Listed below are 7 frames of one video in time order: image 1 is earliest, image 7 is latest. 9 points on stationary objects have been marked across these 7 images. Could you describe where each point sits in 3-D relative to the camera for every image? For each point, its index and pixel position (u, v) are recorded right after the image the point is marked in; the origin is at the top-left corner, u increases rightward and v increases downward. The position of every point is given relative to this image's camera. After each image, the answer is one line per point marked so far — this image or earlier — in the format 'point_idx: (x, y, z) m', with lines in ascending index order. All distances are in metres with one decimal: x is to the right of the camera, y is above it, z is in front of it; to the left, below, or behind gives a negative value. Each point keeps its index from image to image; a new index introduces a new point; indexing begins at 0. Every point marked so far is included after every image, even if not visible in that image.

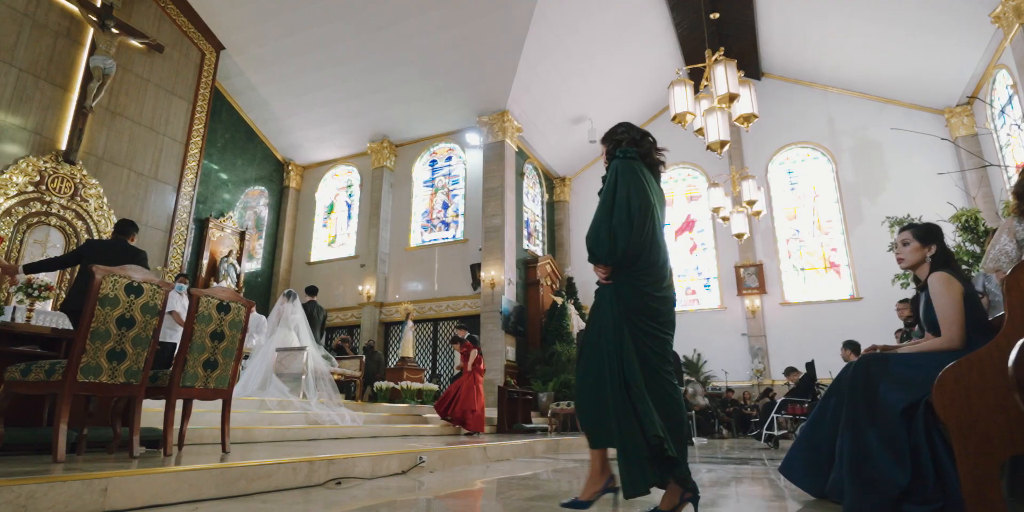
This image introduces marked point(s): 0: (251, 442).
0: (-1.8, -1.3, +3.9) m
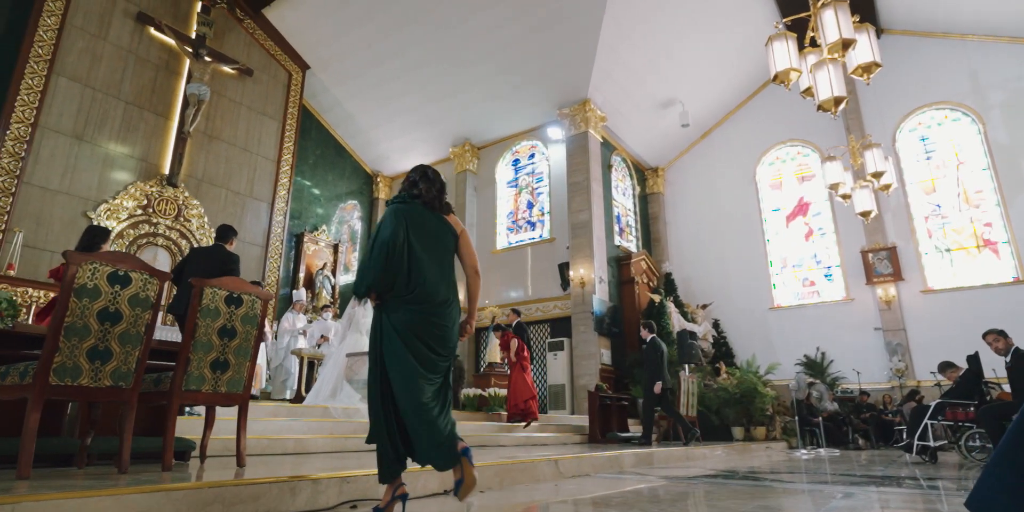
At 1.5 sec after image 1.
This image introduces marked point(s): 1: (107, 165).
0: (-1.3, -1.2, +3.6) m
1: (-6.1, +1.4, +8.7) m
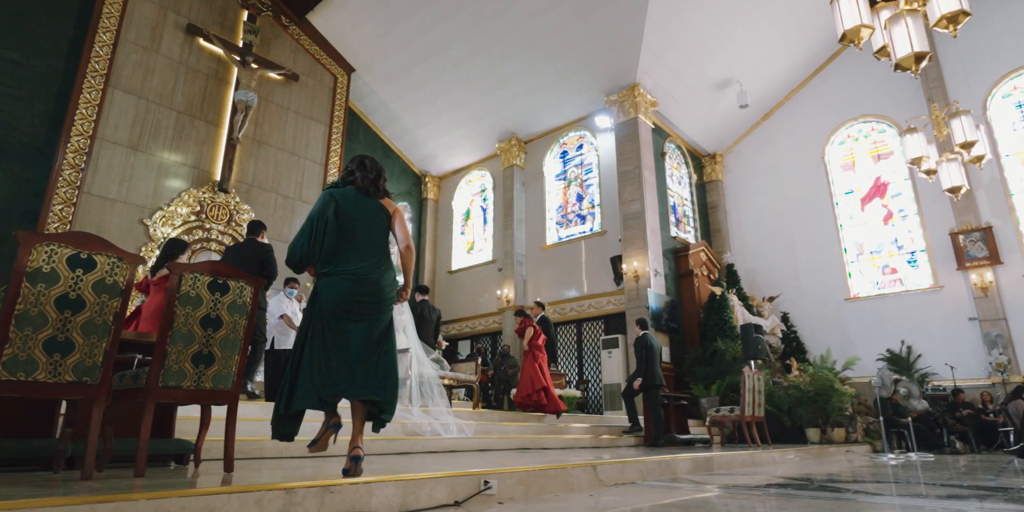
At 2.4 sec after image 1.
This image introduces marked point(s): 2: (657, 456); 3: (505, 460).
0: (-1.1, -1.2, +3.3) m
1: (-5.5, +1.3, +9.0) m
2: (+1.0, -1.3, +3.8) m
3: (0.0, -1.3, +3.7) m
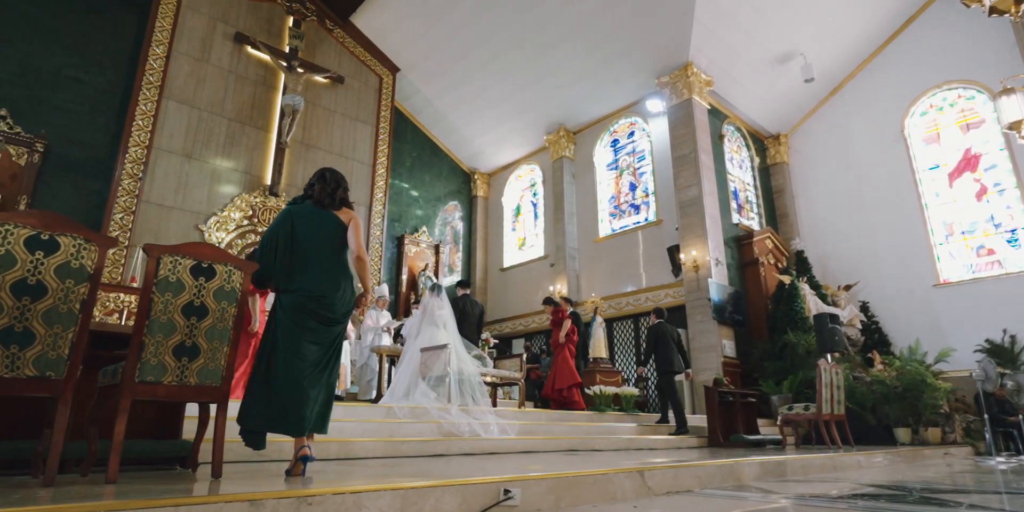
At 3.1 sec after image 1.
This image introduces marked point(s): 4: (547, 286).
0: (-0.9, -1.1, +3.1) m
1: (-4.7, +1.2, +9.1) m
2: (+1.2, -1.2, +3.4) m
3: (+0.2, -1.2, +3.4) m
4: (+0.7, -0.6, +11.8) m
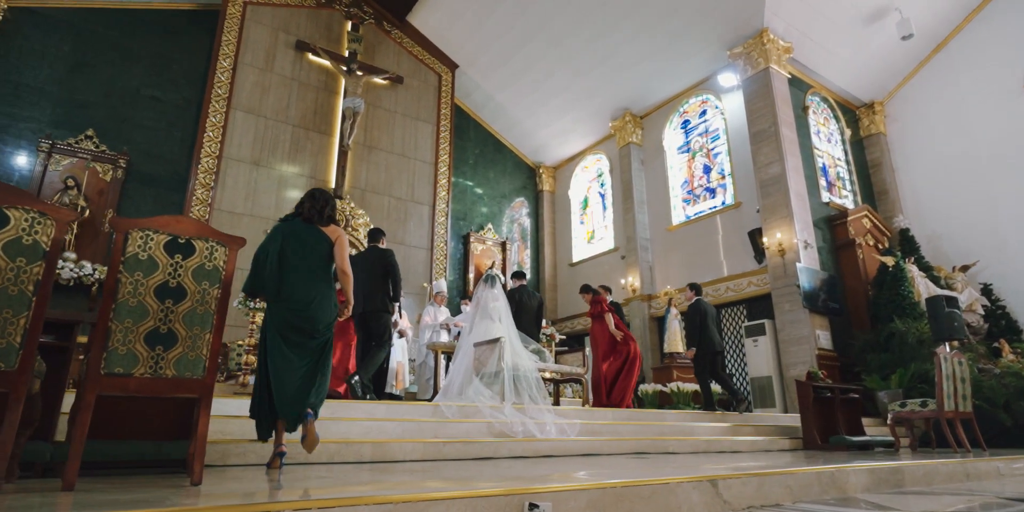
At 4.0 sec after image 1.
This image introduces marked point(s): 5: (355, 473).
0: (-0.6, -1.0, +2.8) m
1: (-3.7, +1.1, +9.3) m
2: (+1.5, -1.0, +2.8) m
3: (+0.5, -1.1, +3.0) m
4: (+2.1, -0.5, +11.3) m
5: (-0.7, -1.0, +2.6) m
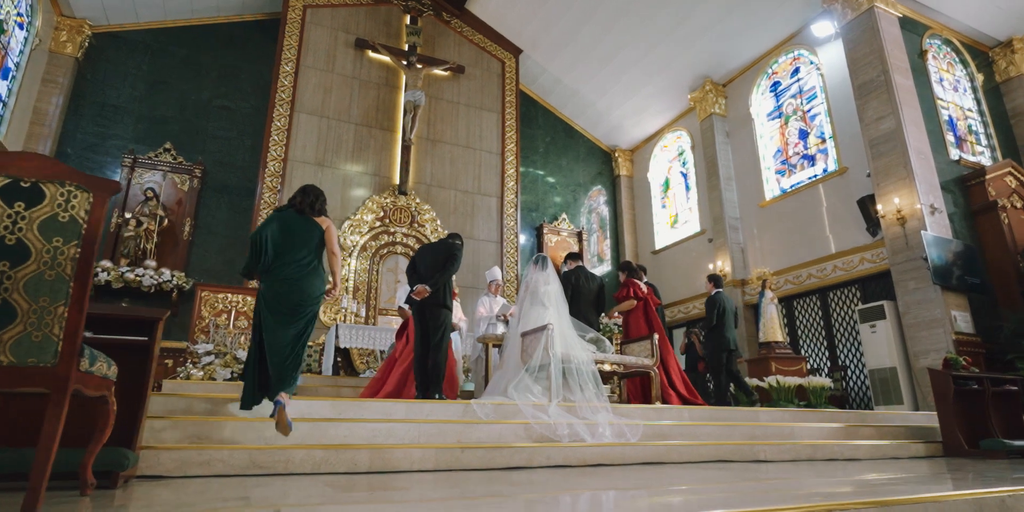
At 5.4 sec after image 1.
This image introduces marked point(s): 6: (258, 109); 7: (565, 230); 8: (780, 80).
0: (-0.5, -0.9, +2.3) m
1: (-2.7, +1.1, +9.2) m
2: (+1.6, -0.8, +2.0) m
3: (+0.6, -0.9, +2.3) m
4: (+3.5, -0.2, +10.2) m
5: (-0.6, -0.8, +2.1) m
6: (-4.3, +2.5, +9.7) m
7: (+1.0, +0.5, +11.2) m
8: (+4.5, +3.0, +9.7) m
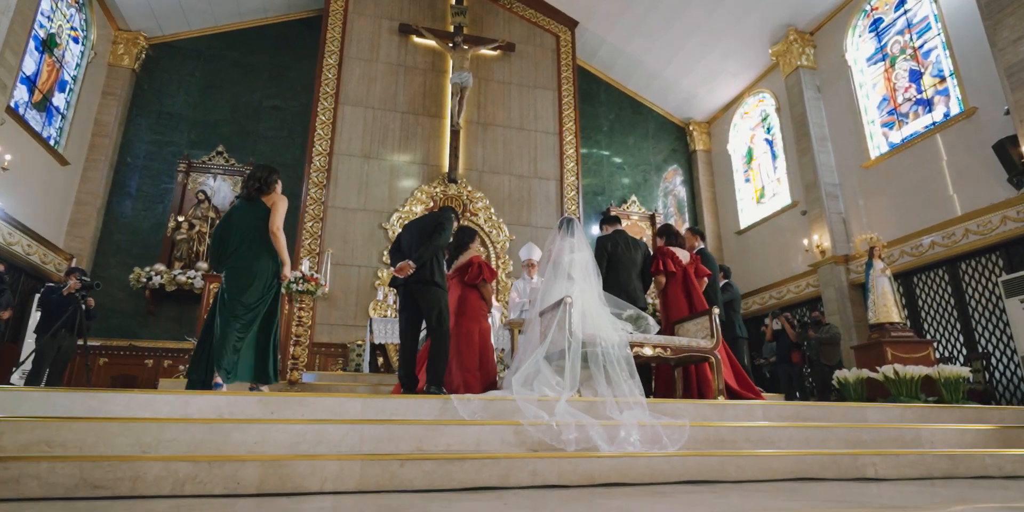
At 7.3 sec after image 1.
0: (-0.6, -0.7, +1.6) m
1: (-1.8, +1.2, +8.8) m
2: (+1.4, -0.5, +1.0) m
3: (+0.5, -0.7, +1.4) m
4: (+4.5, +0.2, +8.8) m
5: (-0.8, -0.6, +1.4) m
6: (-3.4, +2.5, +9.6) m
7: (+2.1, +0.8, +10.2) m
8: (+5.3, +3.4, +8.2) m
